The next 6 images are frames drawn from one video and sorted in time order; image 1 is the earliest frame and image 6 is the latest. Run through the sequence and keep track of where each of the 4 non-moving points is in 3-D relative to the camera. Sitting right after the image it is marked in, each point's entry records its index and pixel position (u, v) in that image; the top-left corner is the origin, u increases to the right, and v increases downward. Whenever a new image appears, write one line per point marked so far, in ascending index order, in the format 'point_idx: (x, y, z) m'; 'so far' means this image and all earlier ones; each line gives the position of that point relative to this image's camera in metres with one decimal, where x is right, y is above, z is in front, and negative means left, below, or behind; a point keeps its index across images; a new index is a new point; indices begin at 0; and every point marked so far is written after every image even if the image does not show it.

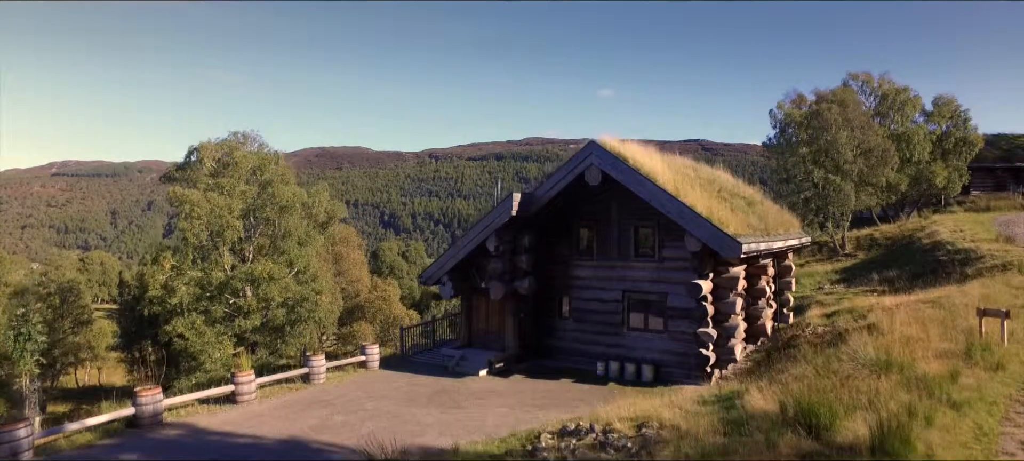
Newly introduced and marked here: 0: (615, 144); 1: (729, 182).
0: (+2.1, +1.7, +11.3) m
1: (+6.2, +1.4, +16.2) m
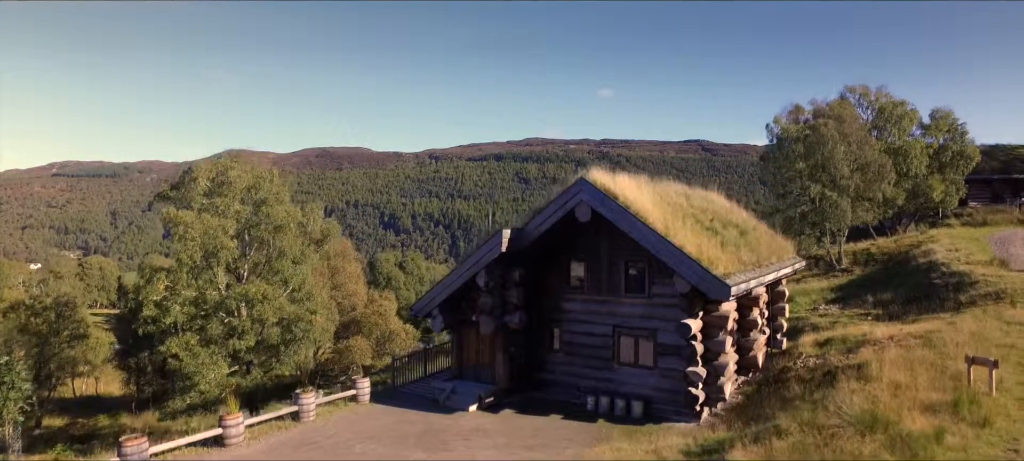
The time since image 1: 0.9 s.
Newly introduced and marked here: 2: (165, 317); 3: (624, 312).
0: (+1.9, +1.0, +11.2) m
1: (+6.0, +0.7, +16.1) m
2: (-11.8, -2.9, +19.3) m
3: (+2.3, -1.6, +11.4) m
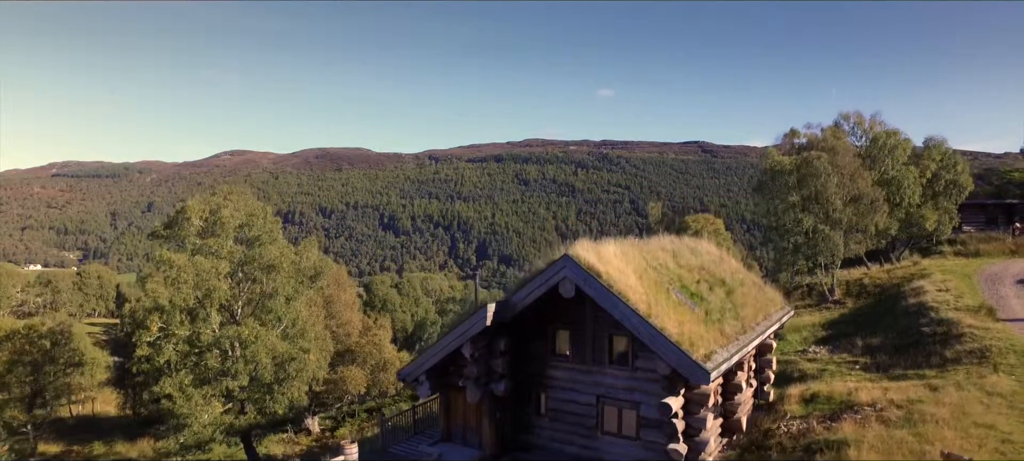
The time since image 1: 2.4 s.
0: (+1.6, -0.4, +11.3) m
1: (+5.7, -0.7, +16.2) m
2: (-12.1, -4.4, +19.4) m
3: (+2.0, -3.1, +11.5) m
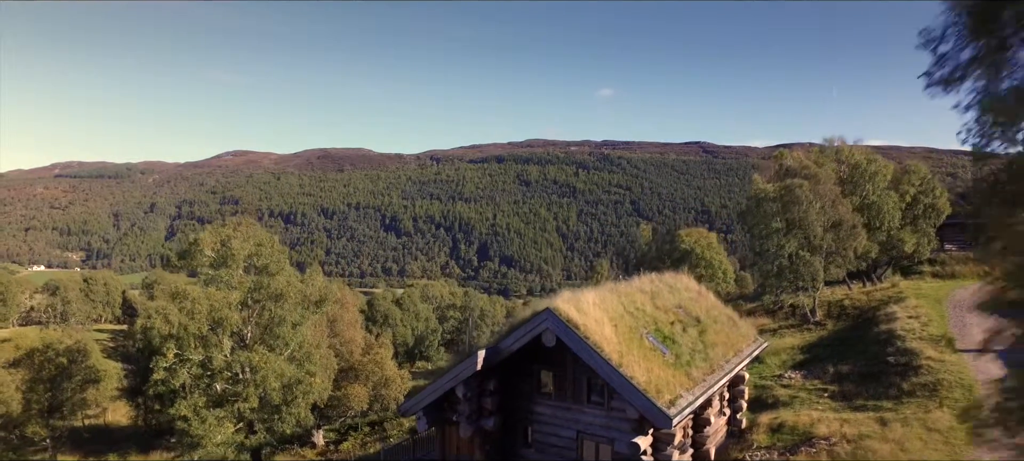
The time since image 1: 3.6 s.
0: (+1.3, -1.7, +12.6) m
1: (+5.4, -2.0, +17.5) m
2: (-12.4, -5.6, +20.7) m
3: (+1.7, -4.3, +12.8) m
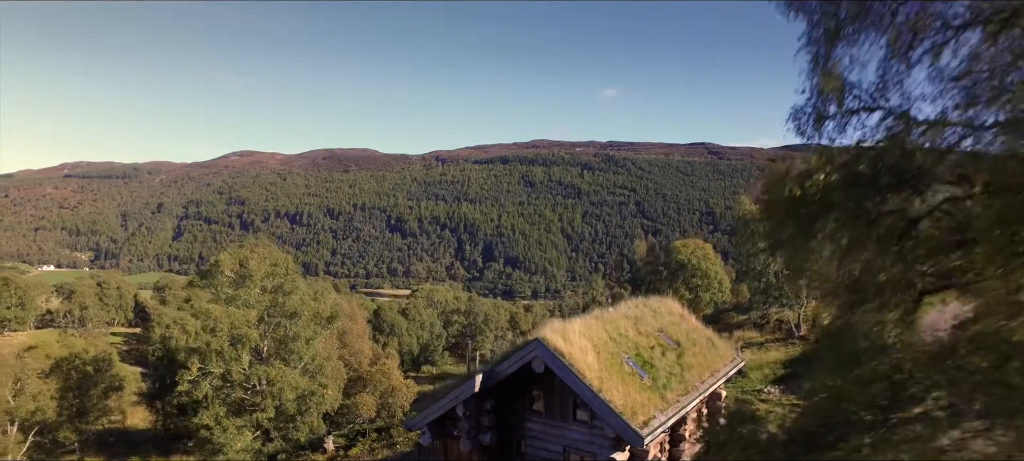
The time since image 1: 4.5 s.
0: (+1.1, -2.6, +14.3) m
1: (+5.3, -2.9, +19.1) m
2: (-12.4, -6.5, +22.5) m
3: (+1.6, -5.3, +14.4) m
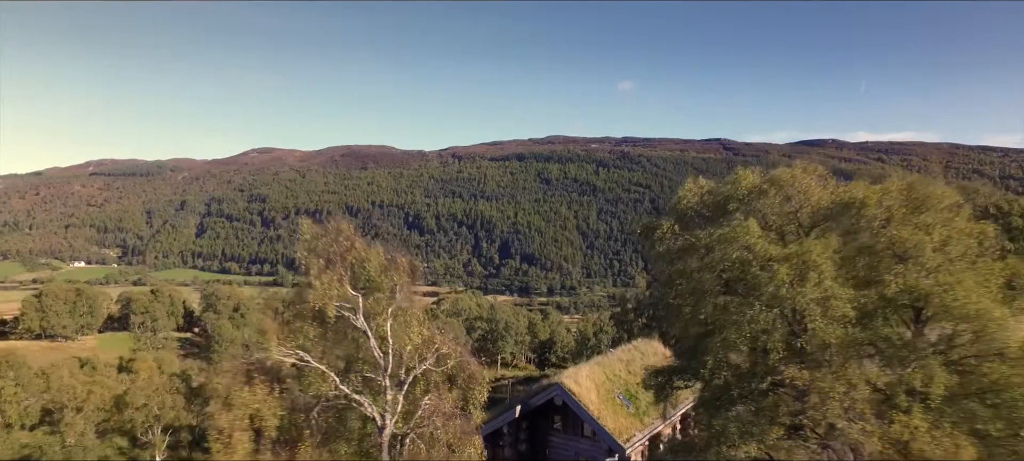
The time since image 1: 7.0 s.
0: (+2.2, -5.6, +21.3) m
1: (+6.5, -5.8, +26.0) m
2: (-11.1, -9.4, +29.9) m
3: (+2.6, -8.2, +21.5) m
